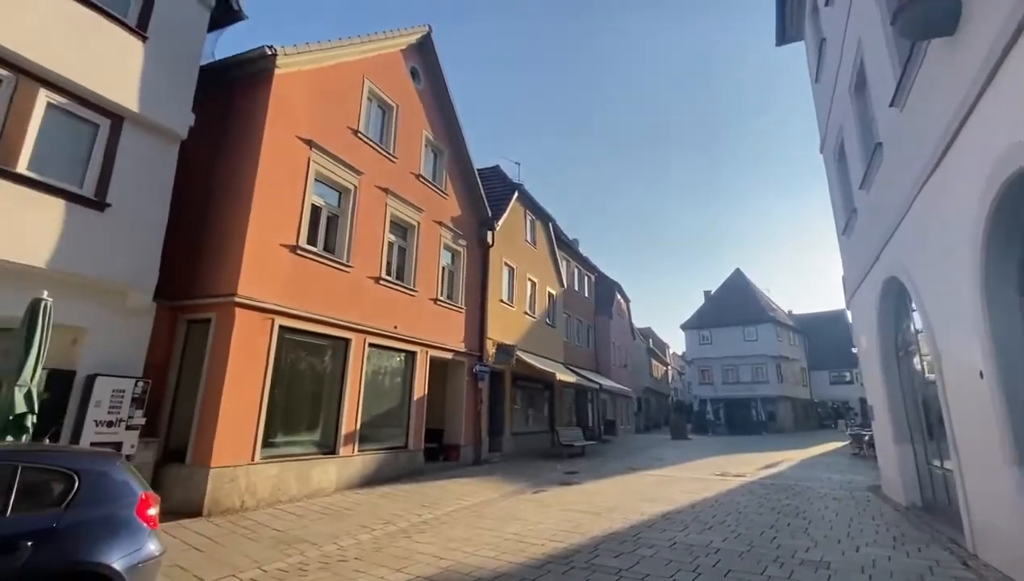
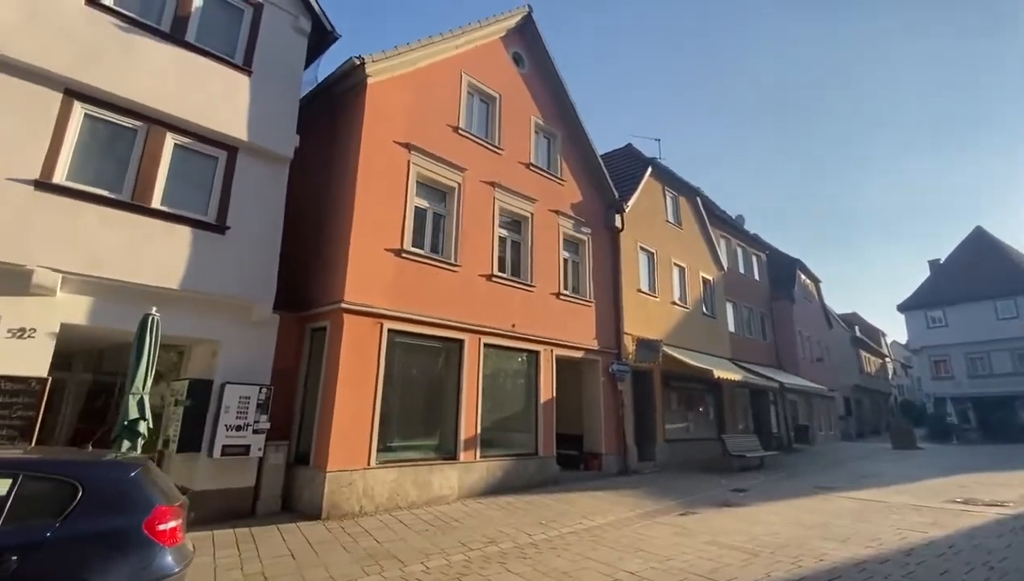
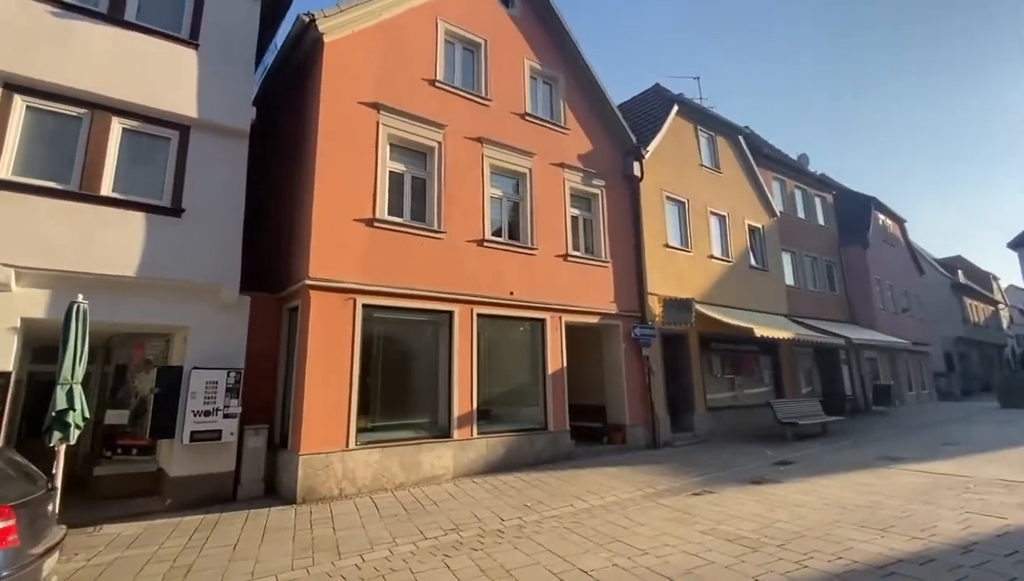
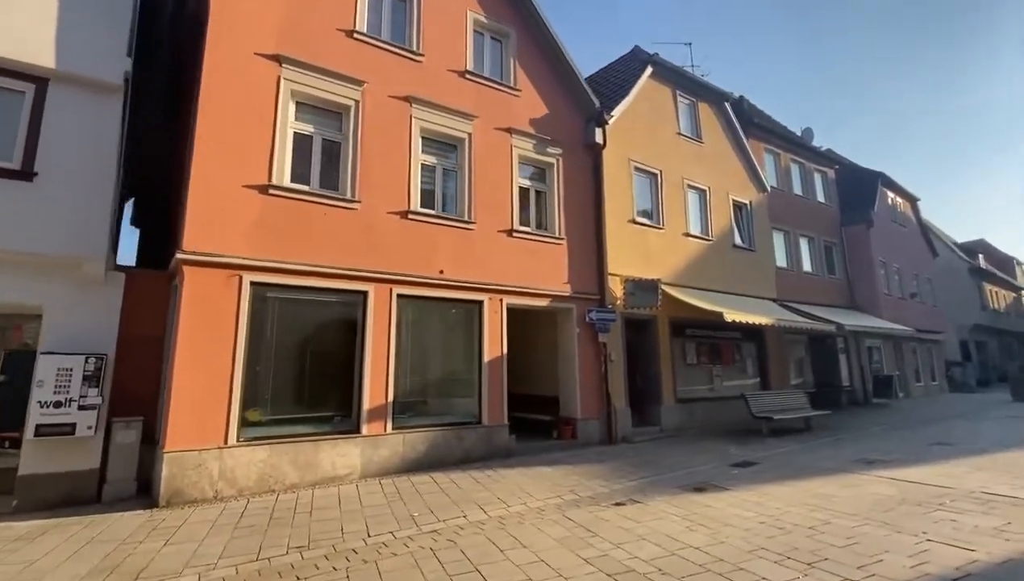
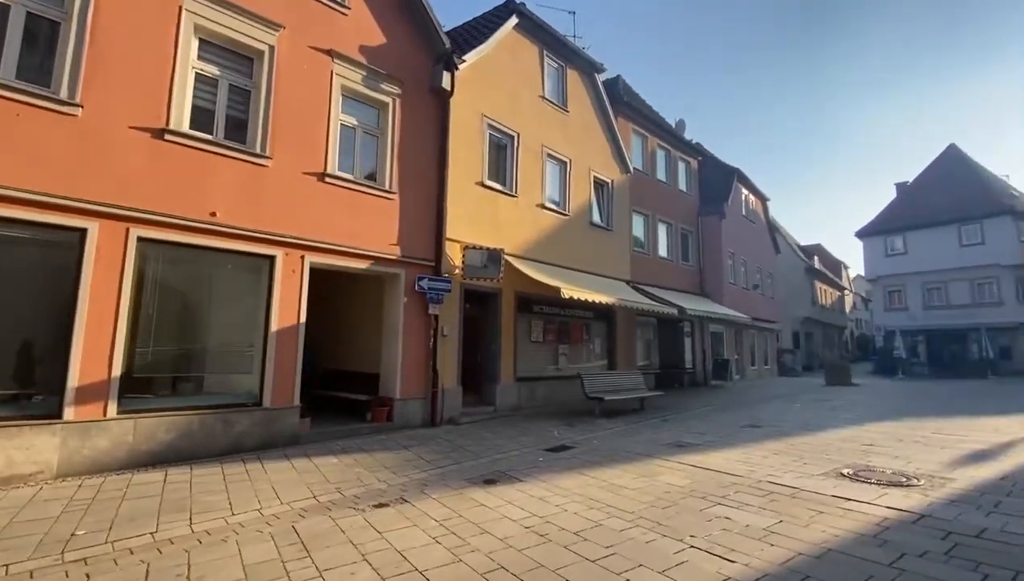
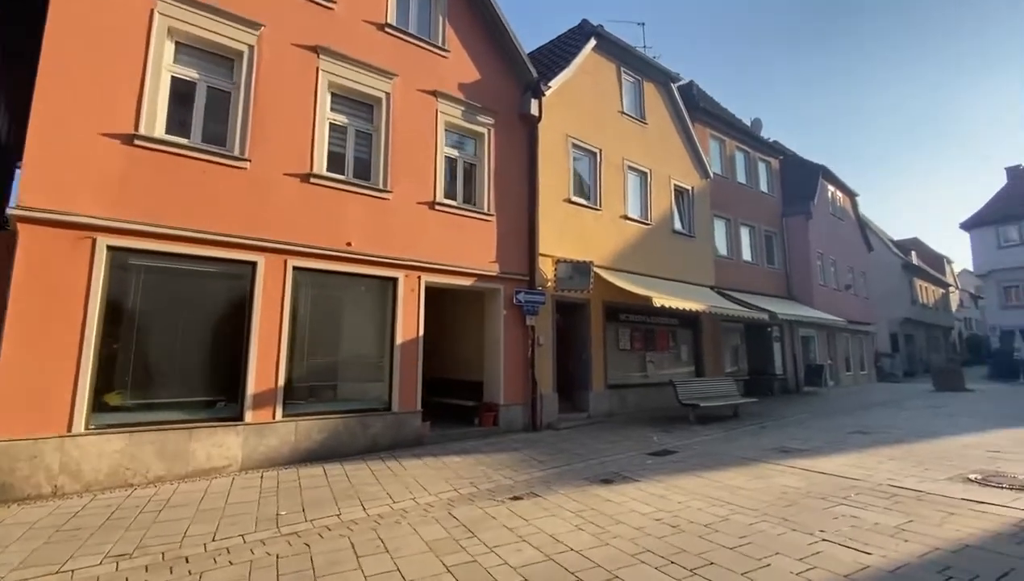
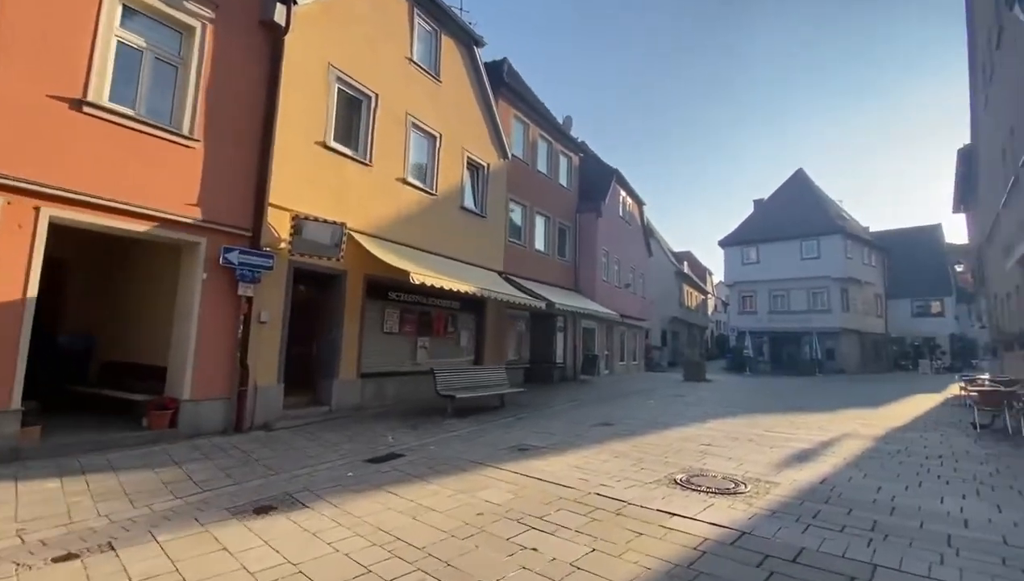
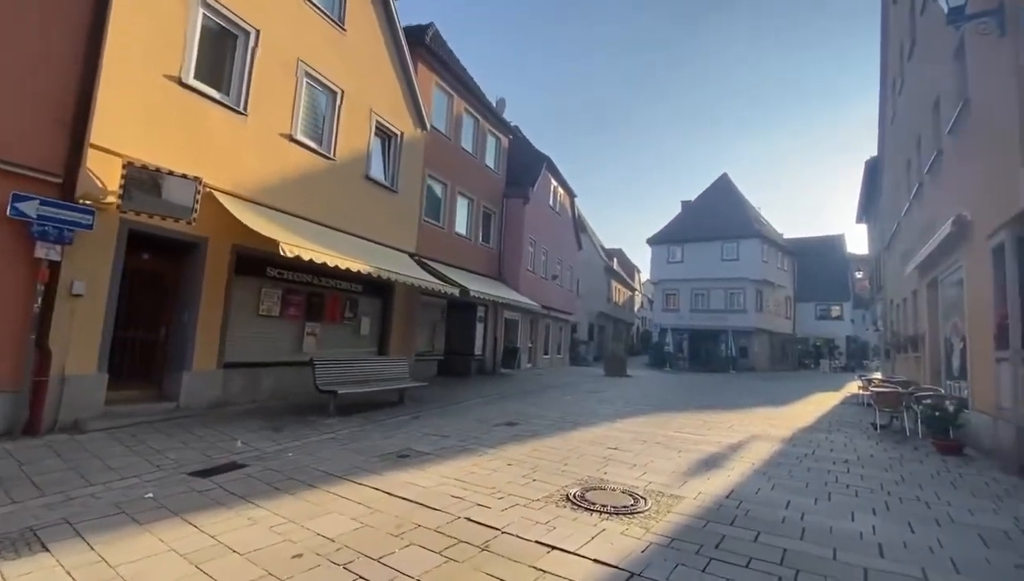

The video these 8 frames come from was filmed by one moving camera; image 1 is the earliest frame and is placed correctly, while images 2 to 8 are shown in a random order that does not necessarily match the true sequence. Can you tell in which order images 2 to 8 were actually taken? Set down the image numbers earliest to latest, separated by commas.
2, 3, 4, 6, 5, 7, 8
